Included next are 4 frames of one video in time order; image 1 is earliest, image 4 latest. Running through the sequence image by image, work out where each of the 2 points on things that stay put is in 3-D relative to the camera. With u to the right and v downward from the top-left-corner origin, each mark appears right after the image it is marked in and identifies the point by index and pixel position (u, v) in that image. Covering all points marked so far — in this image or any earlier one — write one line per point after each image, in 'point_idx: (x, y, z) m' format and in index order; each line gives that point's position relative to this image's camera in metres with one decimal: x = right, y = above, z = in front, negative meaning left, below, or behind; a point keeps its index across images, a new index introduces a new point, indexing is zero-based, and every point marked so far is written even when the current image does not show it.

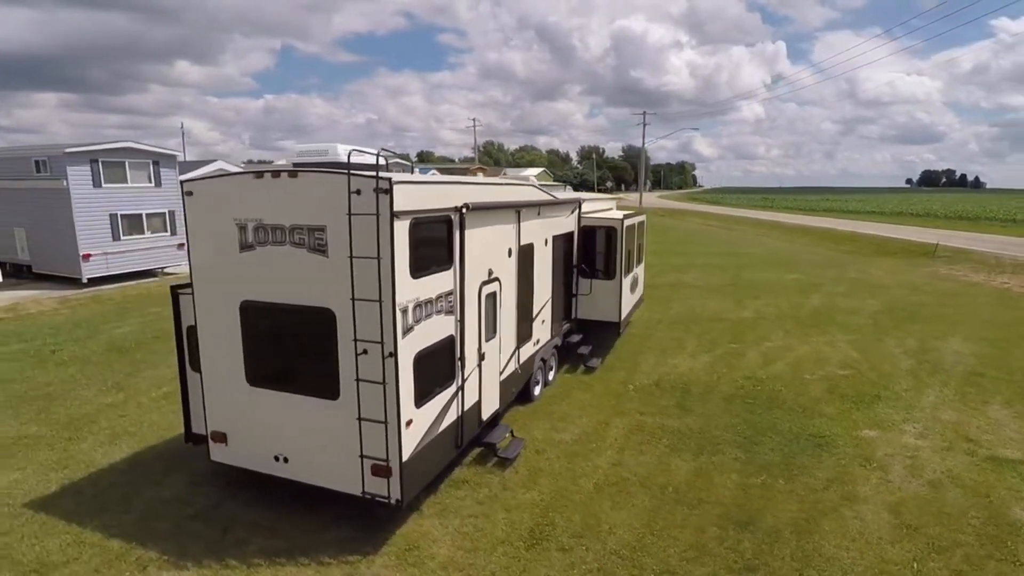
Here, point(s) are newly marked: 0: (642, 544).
0: (+1.2, -2.3, +5.2) m
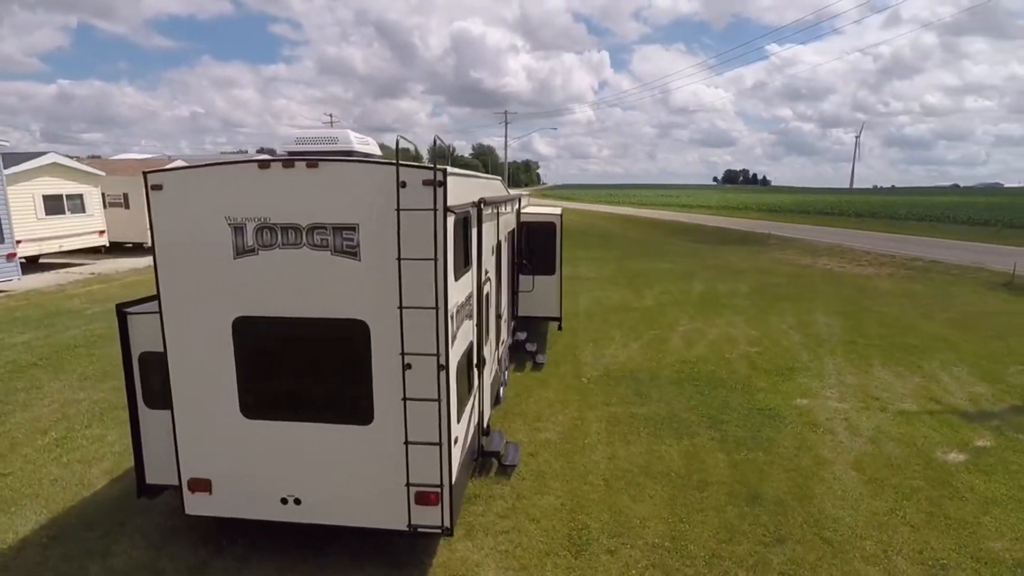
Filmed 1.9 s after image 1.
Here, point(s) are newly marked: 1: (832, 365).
0: (+1.5, -2.3, +5.3) m
1: (+5.9, -1.4, +10.4) m
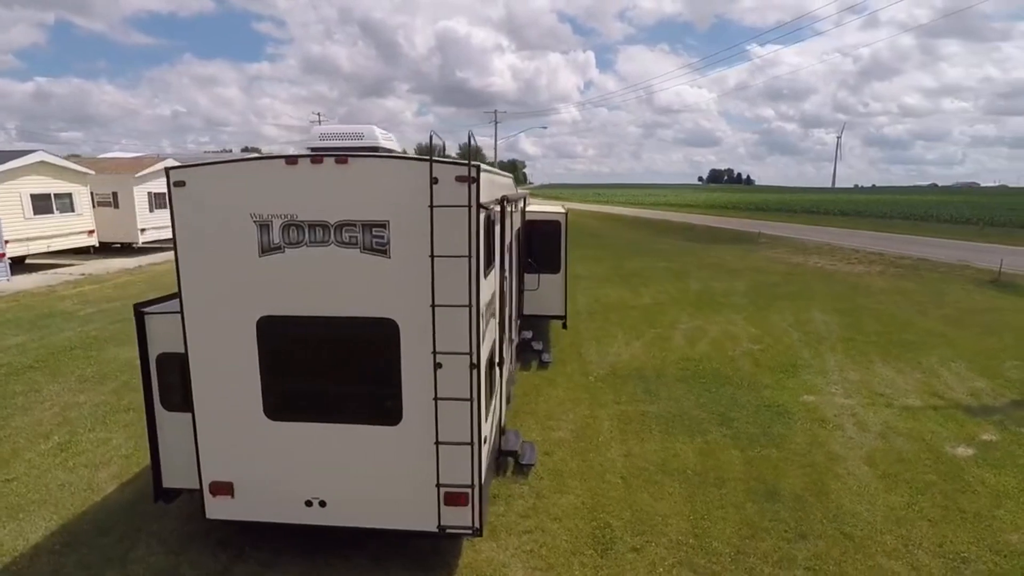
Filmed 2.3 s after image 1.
0: (+1.8, -2.2, +5.3) m
1: (+5.9, -1.4, +10.5) m
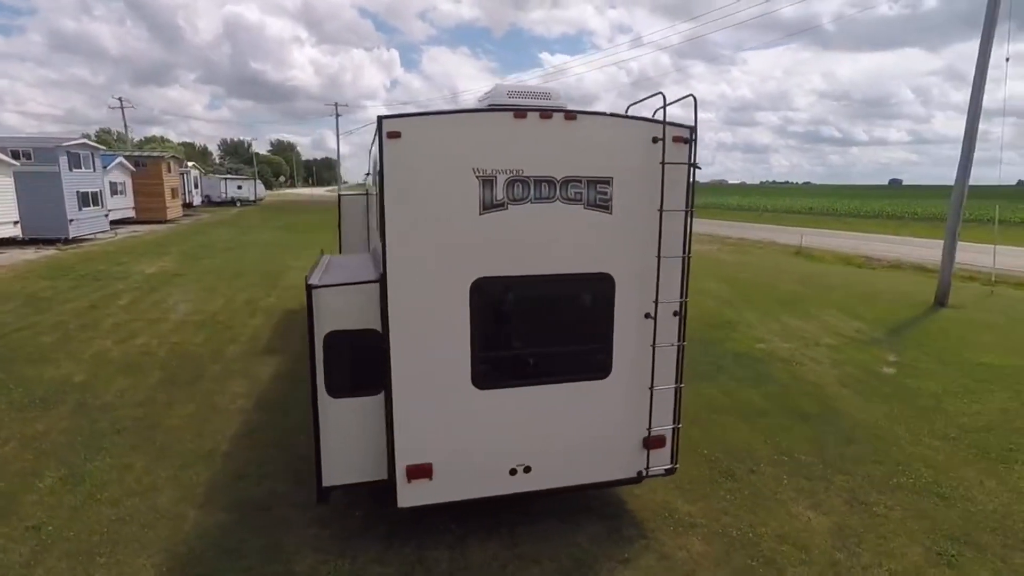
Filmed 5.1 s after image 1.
0: (+2.9, -1.8, +6.2) m
1: (+5.2, -0.6, +12.4) m
